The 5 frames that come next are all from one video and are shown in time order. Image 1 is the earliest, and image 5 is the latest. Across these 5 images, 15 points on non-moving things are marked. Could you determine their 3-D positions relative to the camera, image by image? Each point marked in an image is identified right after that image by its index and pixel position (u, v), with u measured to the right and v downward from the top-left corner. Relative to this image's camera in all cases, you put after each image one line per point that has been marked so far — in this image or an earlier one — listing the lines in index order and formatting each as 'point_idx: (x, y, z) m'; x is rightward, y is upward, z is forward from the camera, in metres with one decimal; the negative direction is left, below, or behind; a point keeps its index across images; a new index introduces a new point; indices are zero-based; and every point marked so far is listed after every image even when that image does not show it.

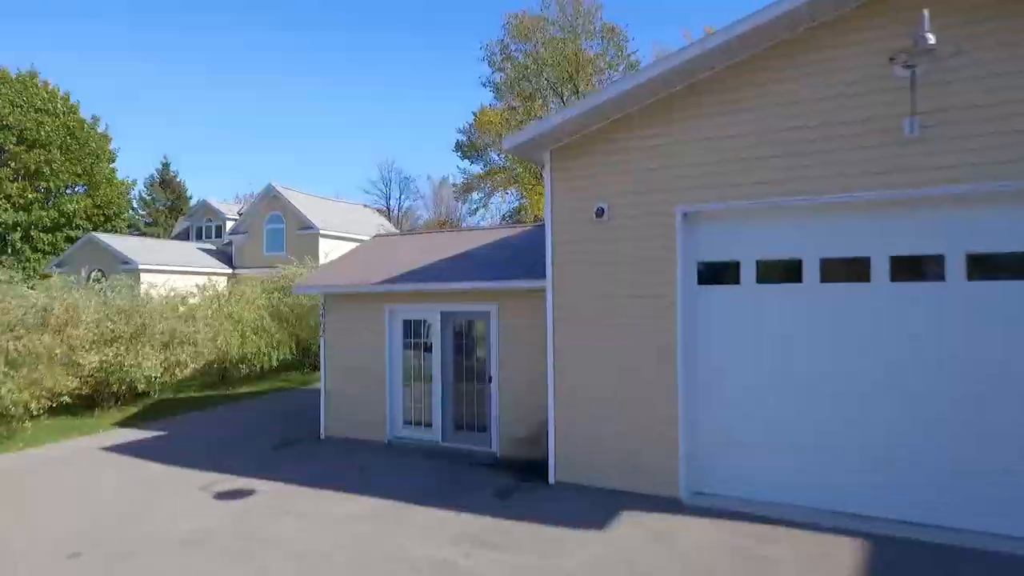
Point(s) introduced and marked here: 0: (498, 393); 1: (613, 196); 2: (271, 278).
0: (-0.2, -1.3, +7.6) m
1: (+1.0, +0.9, +6.4) m
2: (-5.8, +0.2, +15.4) m
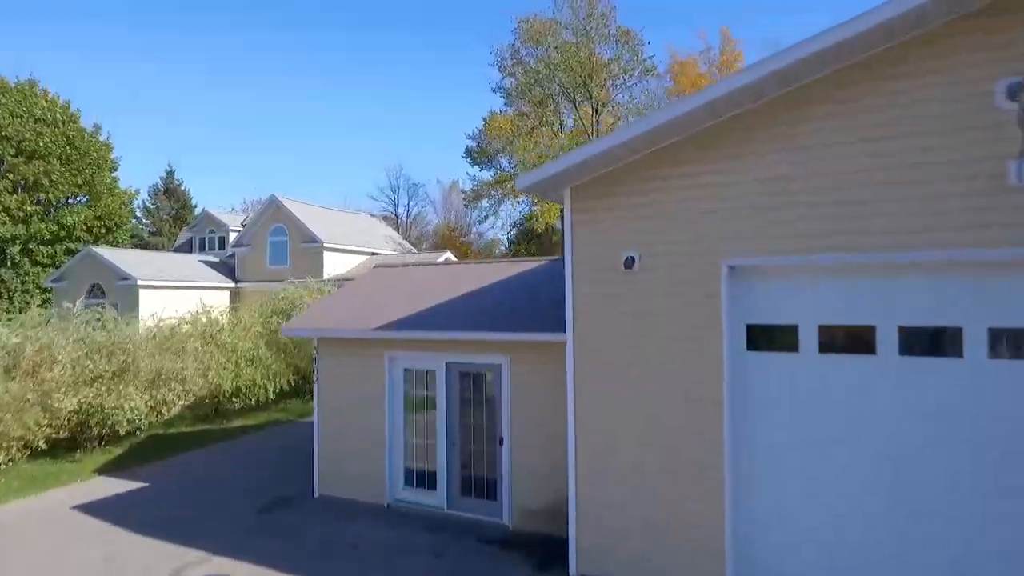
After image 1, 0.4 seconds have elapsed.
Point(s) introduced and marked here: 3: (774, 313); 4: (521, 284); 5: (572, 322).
0: (0.0, -1.8, +6.7) m
1: (+1.1, +0.4, +5.5) m
2: (-5.6, -0.3, +14.6) m
3: (+2.1, -0.2, +5.2) m
4: (+0.1, 0.0, +8.1) m
5: (+0.6, -0.3, +5.8) m
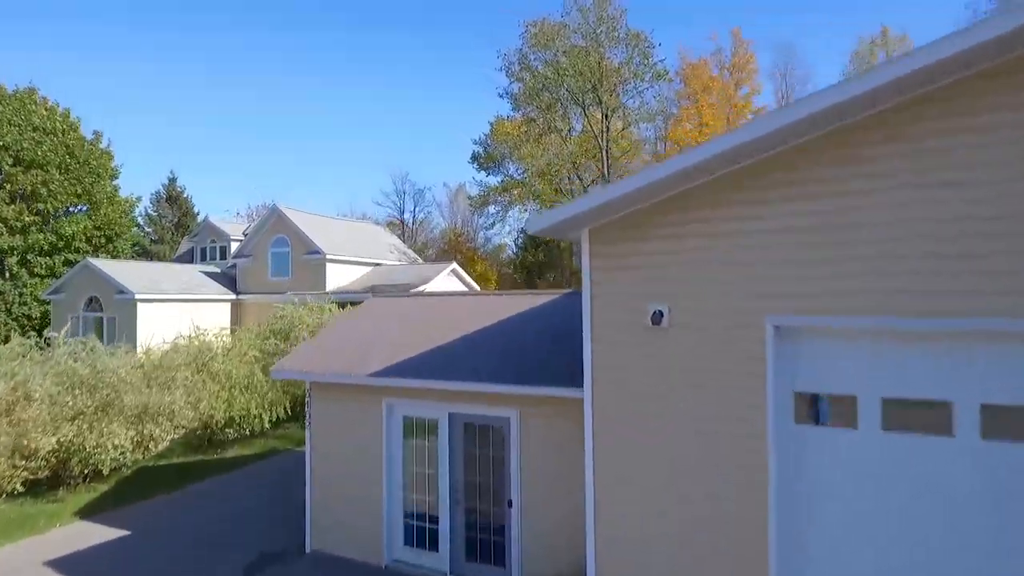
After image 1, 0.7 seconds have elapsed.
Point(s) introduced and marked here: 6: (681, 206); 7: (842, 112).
0: (+0.1, -2.2, +6.1) m
1: (+1.2, -0.1, +4.9) m
2: (-5.4, -0.7, +14.0) m
3: (+2.2, -0.6, +4.5) m
4: (+0.2, -0.4, +7.4) m
5: (+0.6, -0.7, +5.2) m
6: (+1.3, +0.6, +4.8) m
7: (+2.2, +1.1, +4.1) m
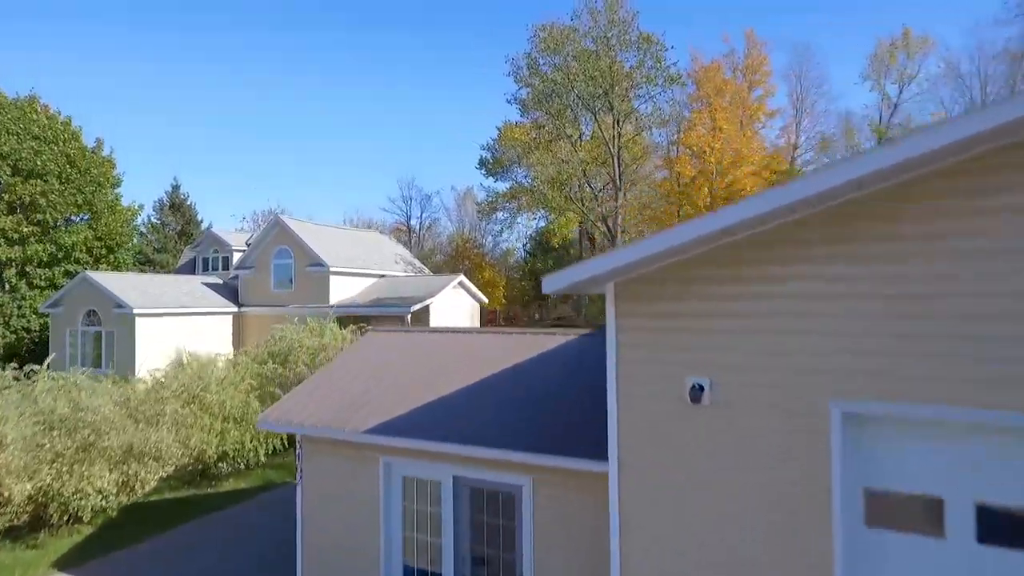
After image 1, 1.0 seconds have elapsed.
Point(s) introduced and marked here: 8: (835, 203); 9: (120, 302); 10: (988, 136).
0: (+0.2, -2.7, +5.4) m
1: (+1.3, -0.5, +4.1) m
2: (-5.2, -1.2, +13.4) m
3: (+2.3, -1.1, +3.8) m
4: (+0.4, -0.8, +6.7) m
5: (+0.7, -1.2, +4.5) m
6: (+1.3, +0.2, +4.1) m
7: (+2.2, +0.7, +3.4) m
8: (+1.9, +0.5, +3.7) m
9: (-12.2, -0.4, +19.9) m
10: (+2.4, +0.8, +3.2) m
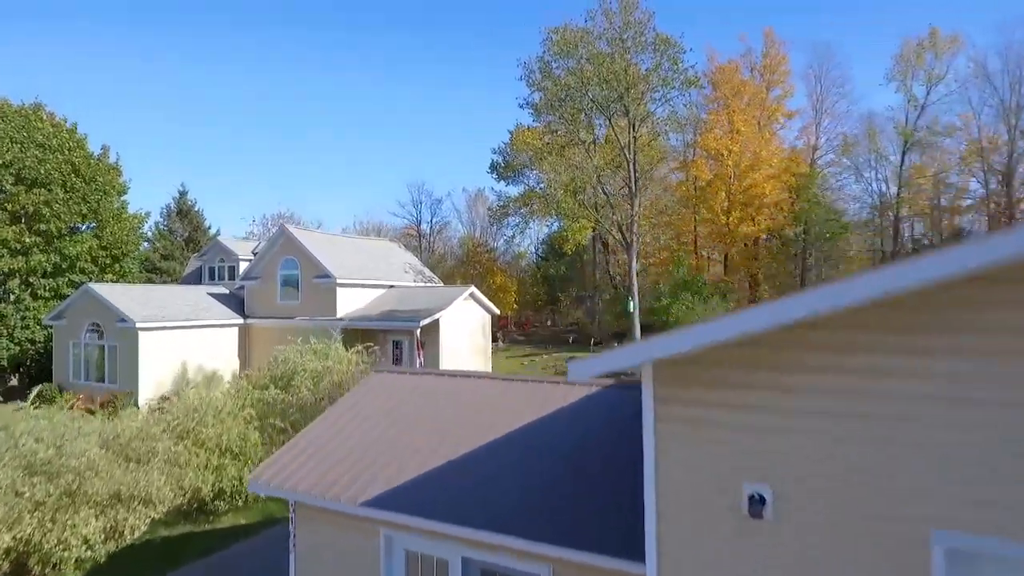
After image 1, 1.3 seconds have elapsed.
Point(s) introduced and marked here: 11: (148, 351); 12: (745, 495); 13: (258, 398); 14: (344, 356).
0: (+0.3, -3.1, +4.7) m
1: (+1.4, -0.9, +3.4) m
2: (-4.9, -1.6, +12.8) m
3: (+2.4, -1.5, +3.1) m
4: (+0.5, -1.3, +6.0) m
5: (+0.8, -1.6, +3.8) m
6: (+1.4, -0.3, +3.4) m
7: (+2.3, +0.3, +2.7) m
8: (+2.0, +0.1, +3.0) m
9: (-11.9, -0.8, +19.5) m
10: (+2.5, +0.3, +2.5) m
11: (-11.2, -1.9, +19.6) m
12: (+1.3, -1.1, +3.5) m
13: (-4.9, -2.1, +12.2) m
14: (-3.6, -1.5, +13.7) m
